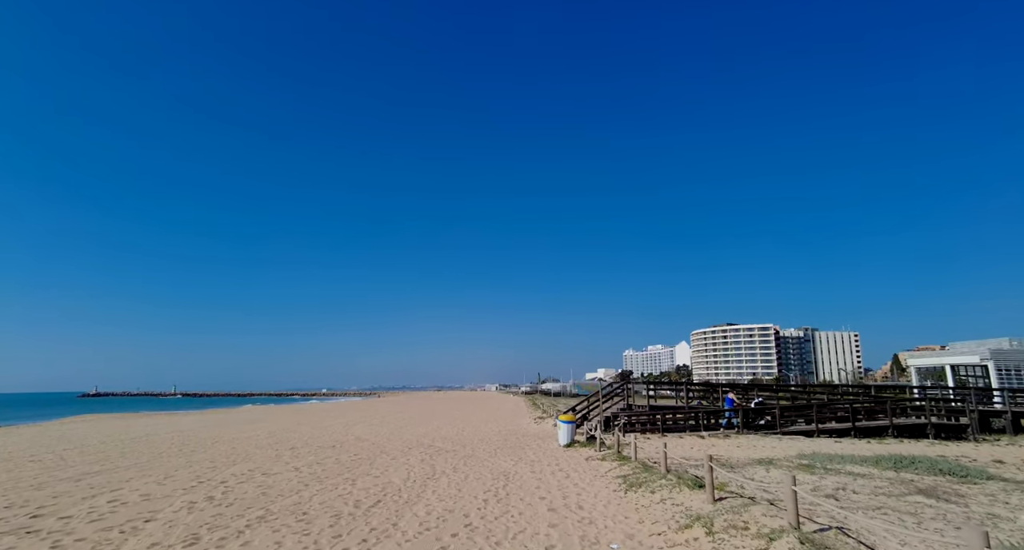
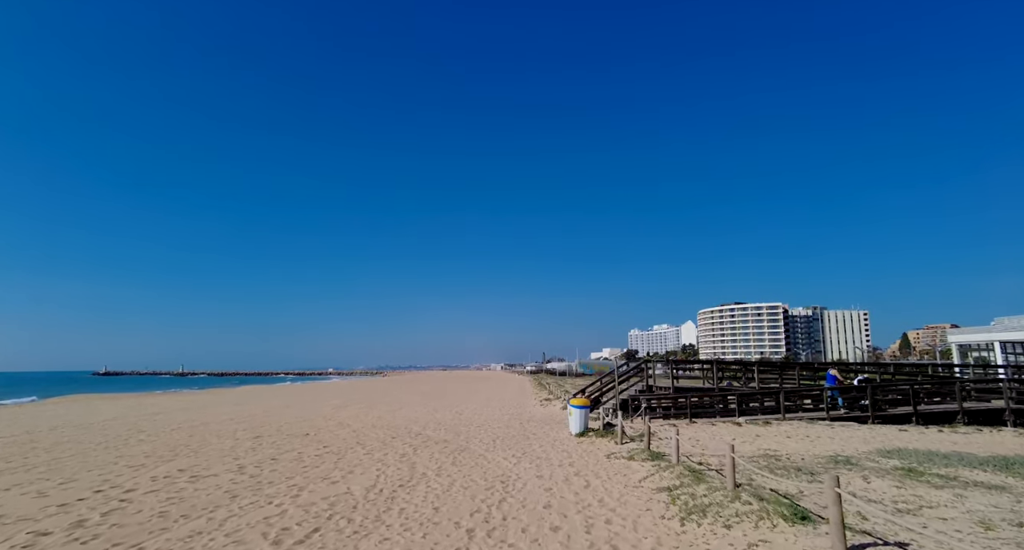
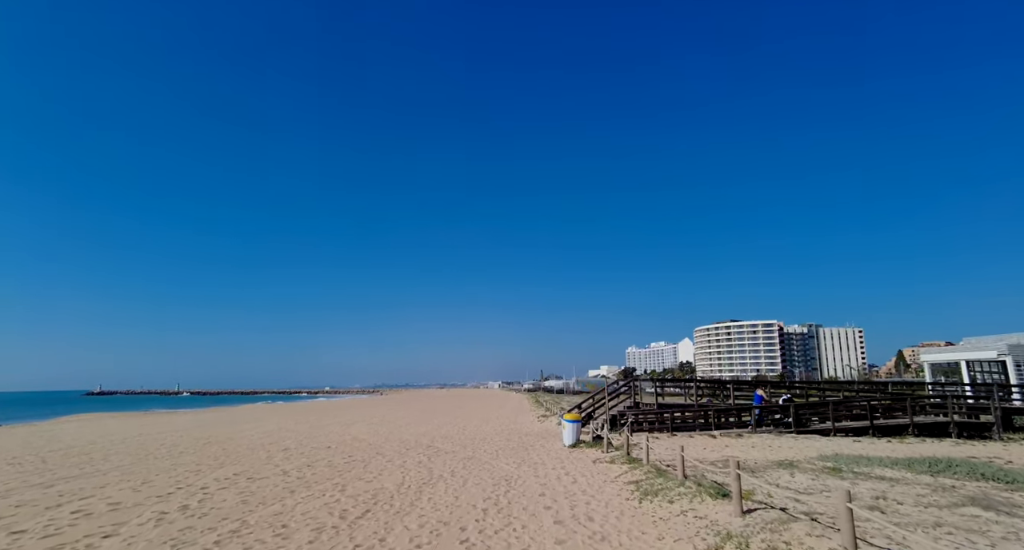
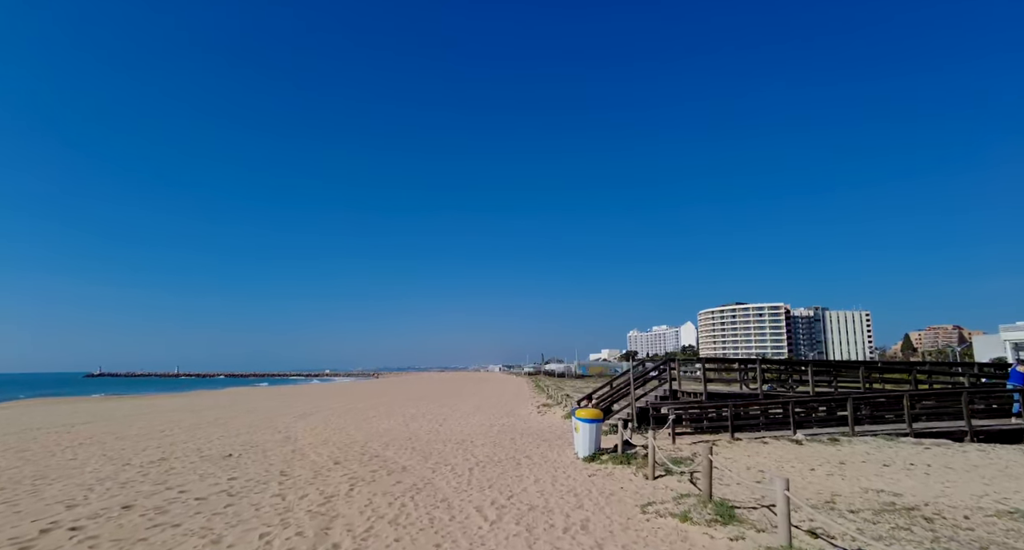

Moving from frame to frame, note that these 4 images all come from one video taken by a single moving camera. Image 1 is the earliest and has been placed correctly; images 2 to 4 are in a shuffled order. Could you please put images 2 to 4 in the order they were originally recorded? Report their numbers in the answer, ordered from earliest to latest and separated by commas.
3, 2, 4
